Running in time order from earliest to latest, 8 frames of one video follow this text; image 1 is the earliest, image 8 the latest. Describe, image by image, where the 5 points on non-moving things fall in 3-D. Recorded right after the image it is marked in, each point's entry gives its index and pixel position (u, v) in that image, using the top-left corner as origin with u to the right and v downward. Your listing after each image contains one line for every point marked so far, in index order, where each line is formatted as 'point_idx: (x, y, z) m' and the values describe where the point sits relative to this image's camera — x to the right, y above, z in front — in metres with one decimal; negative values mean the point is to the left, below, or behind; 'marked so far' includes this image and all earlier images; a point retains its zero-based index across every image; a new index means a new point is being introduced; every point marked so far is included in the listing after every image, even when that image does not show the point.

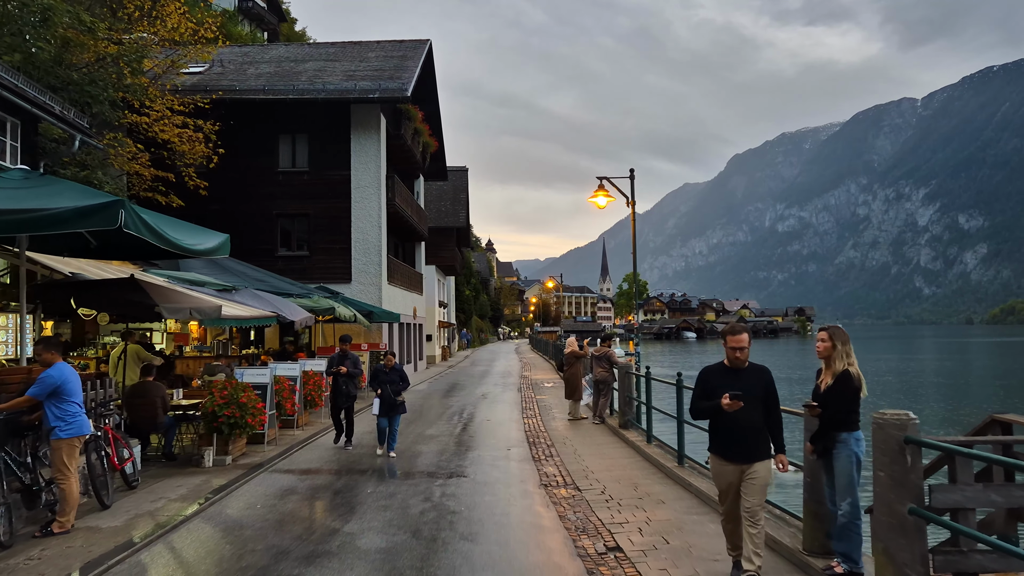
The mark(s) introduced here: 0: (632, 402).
0: (+1.8, -1.7, +12.7) m
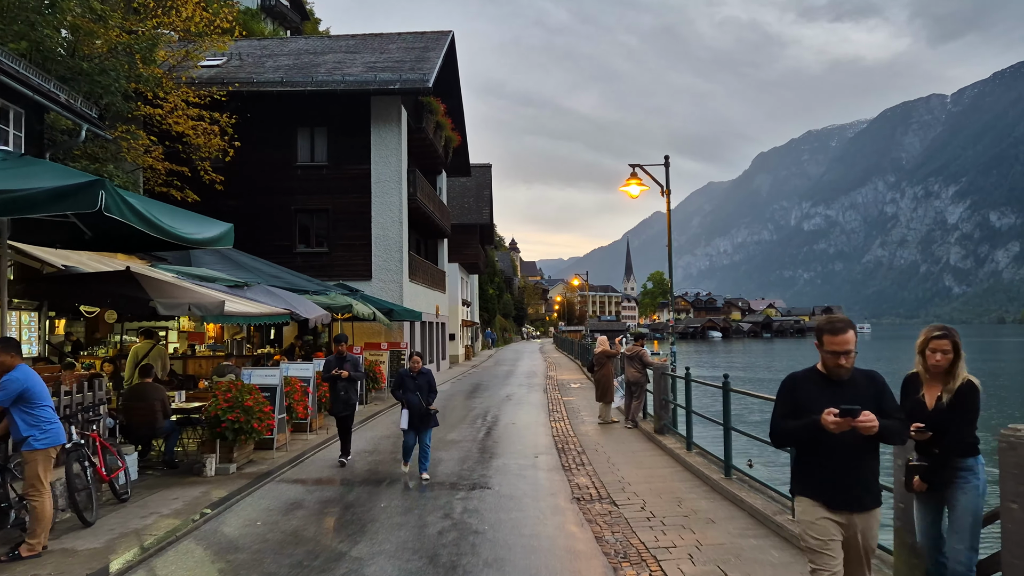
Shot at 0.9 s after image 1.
0: (+2.2, -1.6, +11.8) m
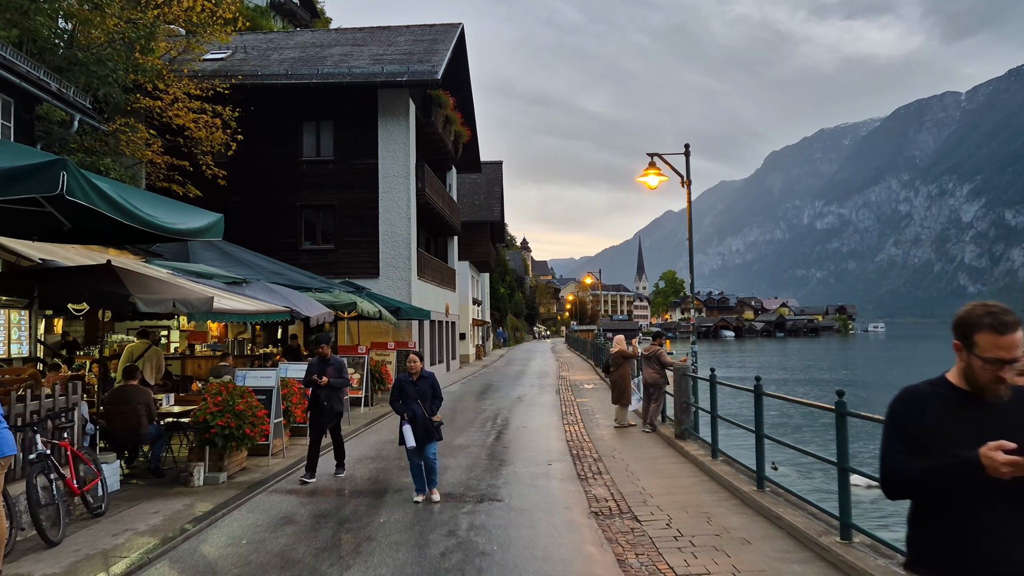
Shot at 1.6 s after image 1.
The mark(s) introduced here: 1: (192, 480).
0: (+2.3, -1.6, +11.1) m
1: (-3.1, -1.9, +8.2) m
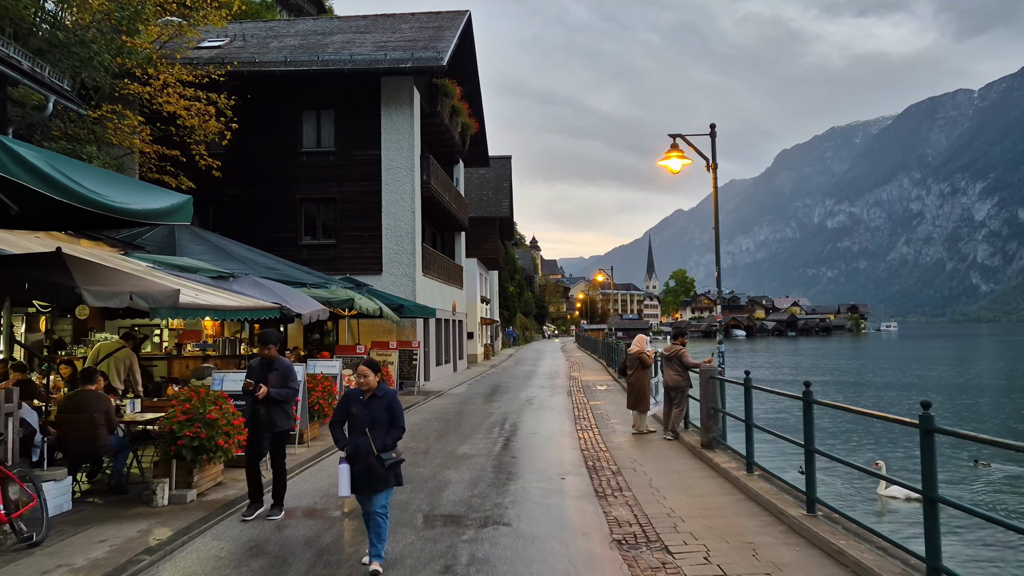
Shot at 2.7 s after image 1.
0: (+2.4, -1.5, +10.0) m
1: (-3.1, -1.8, +7.2) m
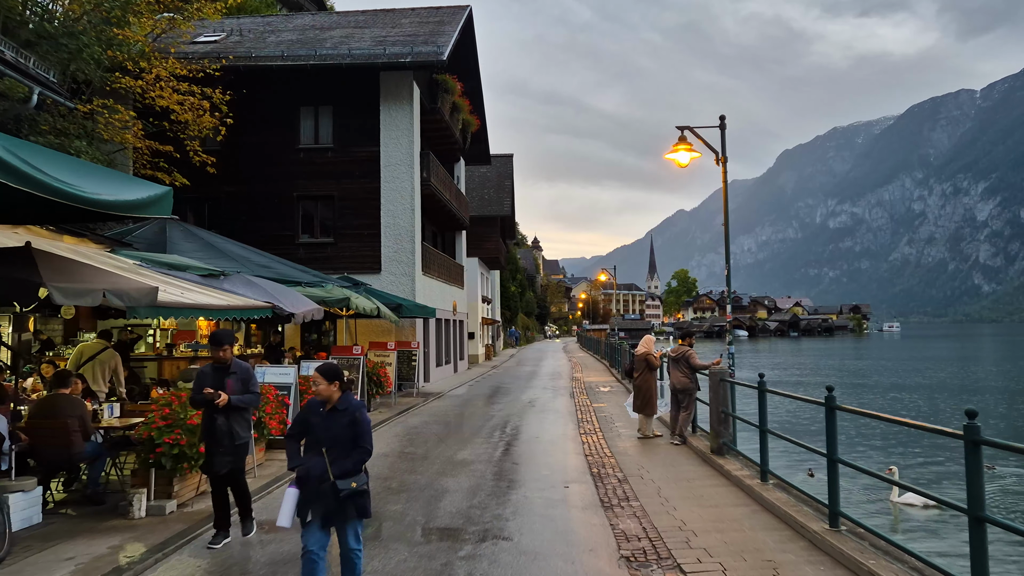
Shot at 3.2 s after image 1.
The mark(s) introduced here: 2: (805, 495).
0: (+2.5, -1.5, +9.5) m
1: (-3.1, -1.8, +6.7) m
2: (+2.4, -1.7, +7.0) m
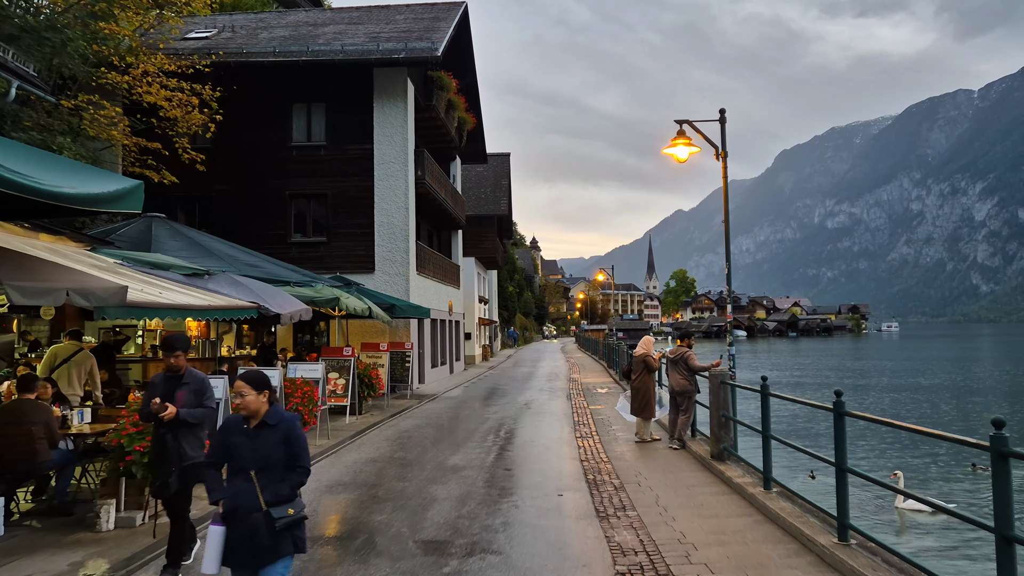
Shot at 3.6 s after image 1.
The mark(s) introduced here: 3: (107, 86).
0: (+2.4, -1.5, +9.2) m
1: (-3.1, -1.8, +6.4) m
2: (+2.4, -1.7, +6.6) m
3: (-8.7, +4.3, +17.9) m
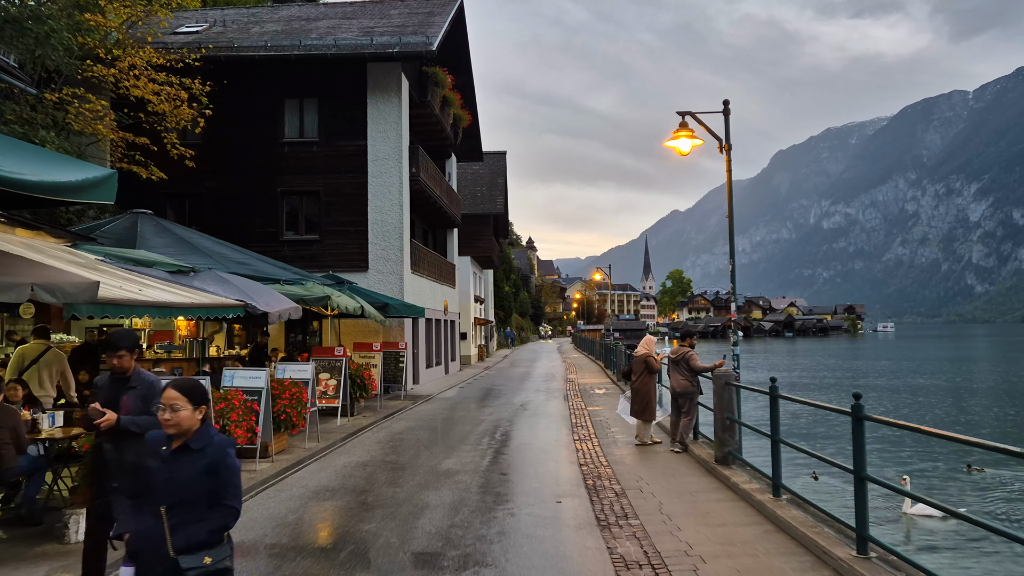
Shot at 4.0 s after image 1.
0: (+2.3, -1.4, +8.8) m
1: (-3.2, -1.8, +6.0) m
2: (+2.3, -1.7, +6.3) m
3: (-8.7, +4.4, +17.5) m
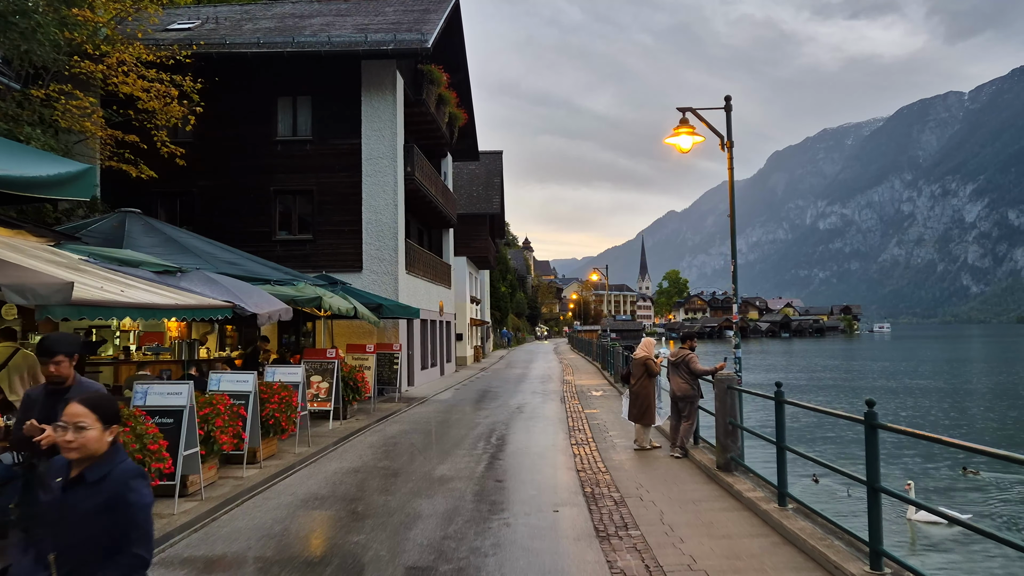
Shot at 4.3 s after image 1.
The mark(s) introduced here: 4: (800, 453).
0: (+2.3, -1.5, +8.5) m
1: (-3.2, -1.8, +5.7) m
2: (+2.3, -1.7, +6.0) m
3: (-8.8, +4.3, +17.2) m
4: (+2.3, -1.3, +6.8) m
